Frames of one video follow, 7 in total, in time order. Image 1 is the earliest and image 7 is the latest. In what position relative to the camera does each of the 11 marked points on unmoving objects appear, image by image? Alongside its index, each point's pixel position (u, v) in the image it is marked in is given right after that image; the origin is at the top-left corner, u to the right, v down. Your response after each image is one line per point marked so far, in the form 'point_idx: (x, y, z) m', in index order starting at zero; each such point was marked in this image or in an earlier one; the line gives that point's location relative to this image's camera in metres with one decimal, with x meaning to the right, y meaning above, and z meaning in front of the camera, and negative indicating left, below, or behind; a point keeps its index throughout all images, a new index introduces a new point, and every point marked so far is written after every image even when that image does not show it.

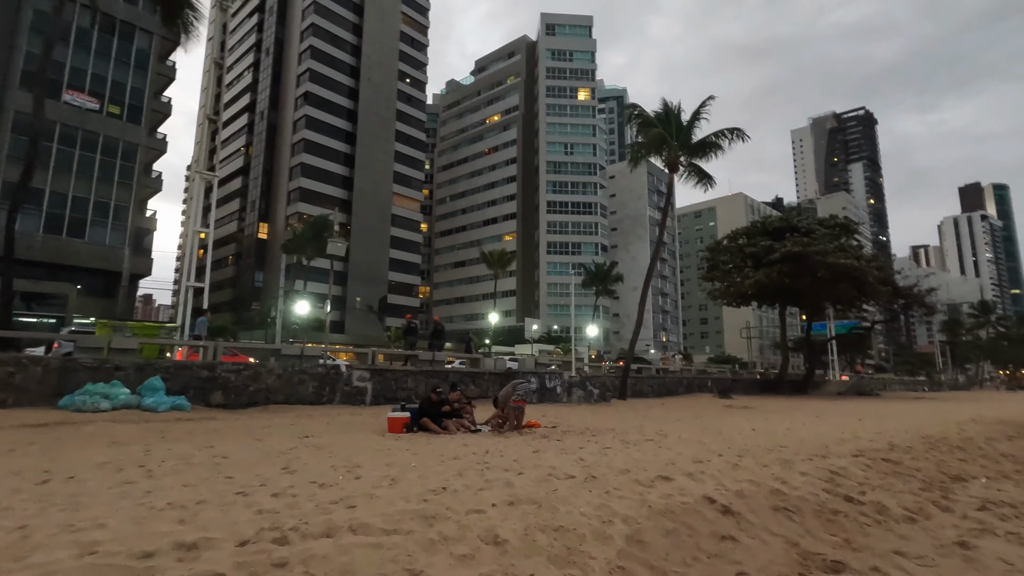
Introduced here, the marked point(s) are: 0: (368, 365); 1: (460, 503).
0: (-3.3, -1.8, +13.3) m
1: (-0.3, -1.3, +3.3) m
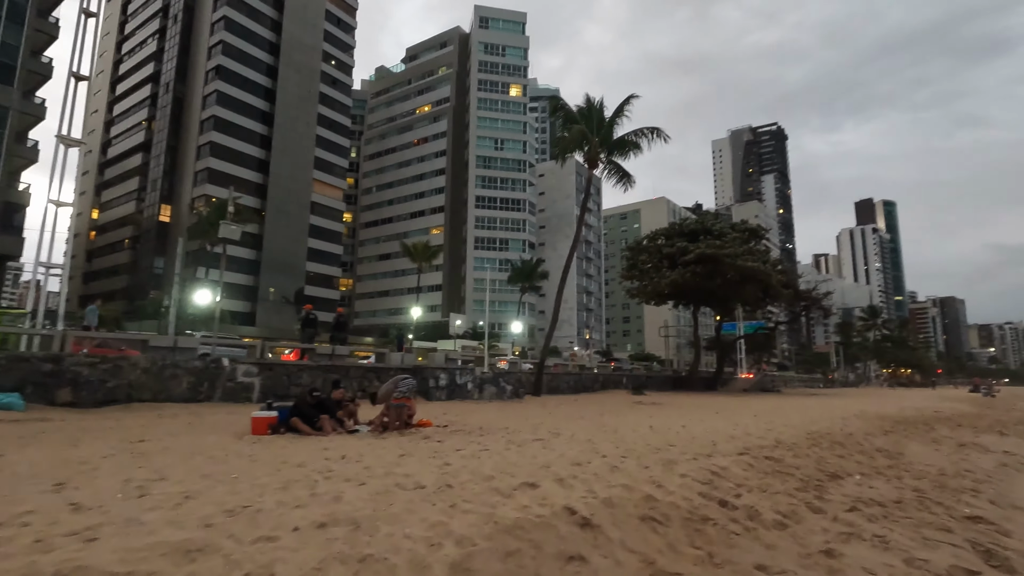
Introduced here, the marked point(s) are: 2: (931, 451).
0: (-5.5, -1.5, +12.2) m
1: (-1.2, -1.1, +2.7) m
2: (+7.0, -2.7, +9.6) m
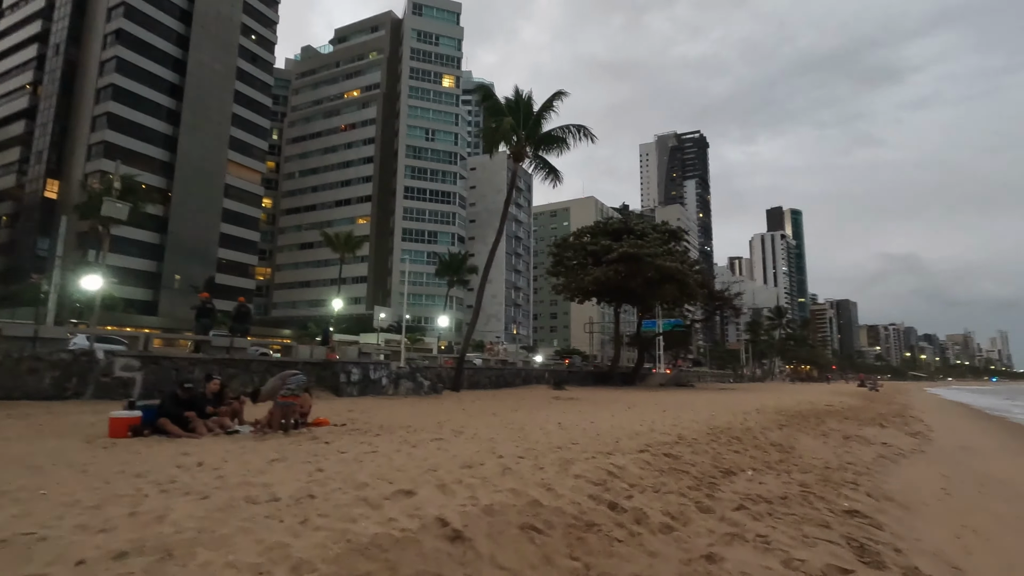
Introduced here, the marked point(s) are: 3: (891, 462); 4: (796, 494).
0: (-7.3, -1.2, +11.1) m
1: (-1.9, -1.1, +2.2) m
2: (+5.4, -2.8, +10.1) m
3: (+6.3, -2.9, +9.6) m
4: (+2.9, -2.1, +5.8) m
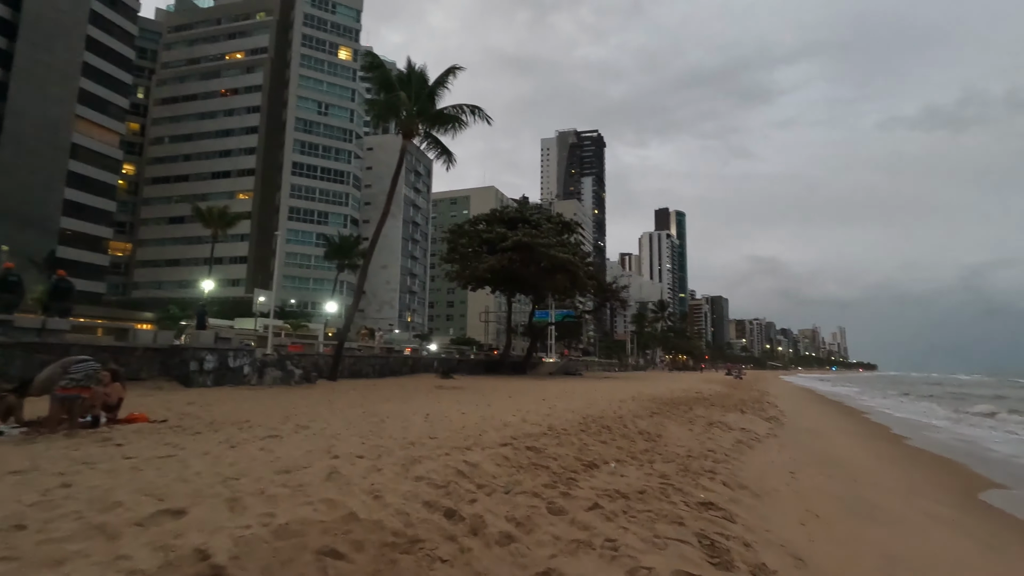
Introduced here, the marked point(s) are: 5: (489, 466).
0: (-9.5, -0.7, +9.0) m
1: (-2.6, -0.9, +1.2) m
2: (+3.1, -2.6, +10.3) m
3: (+4.1, -2.8, +9.9) m
4: (+1.4, -2.0, +5.6) m
5: (-0.2, -1.6, +5.1) m
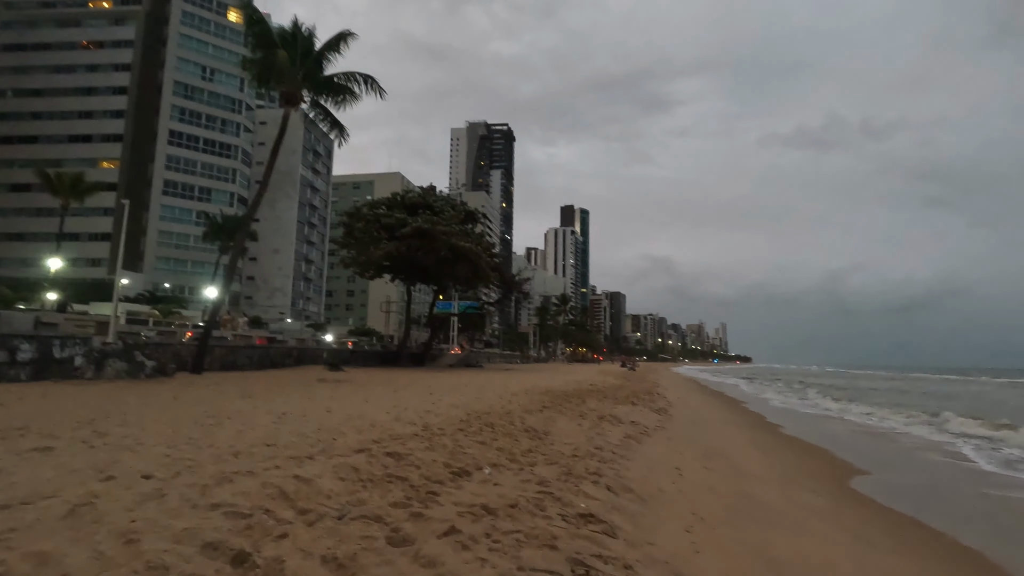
0: (-11.1, -0.2, +6.4) m
1: (-3.0, -0.7, -0.2) m
2: (+1.1, -2.4, +9.8) m
3: (+2.1, -2.6, +9.6) m
4: (+0.1, -1.8, +4.9) m
5: (-1.3, -1.4, +4.1) m
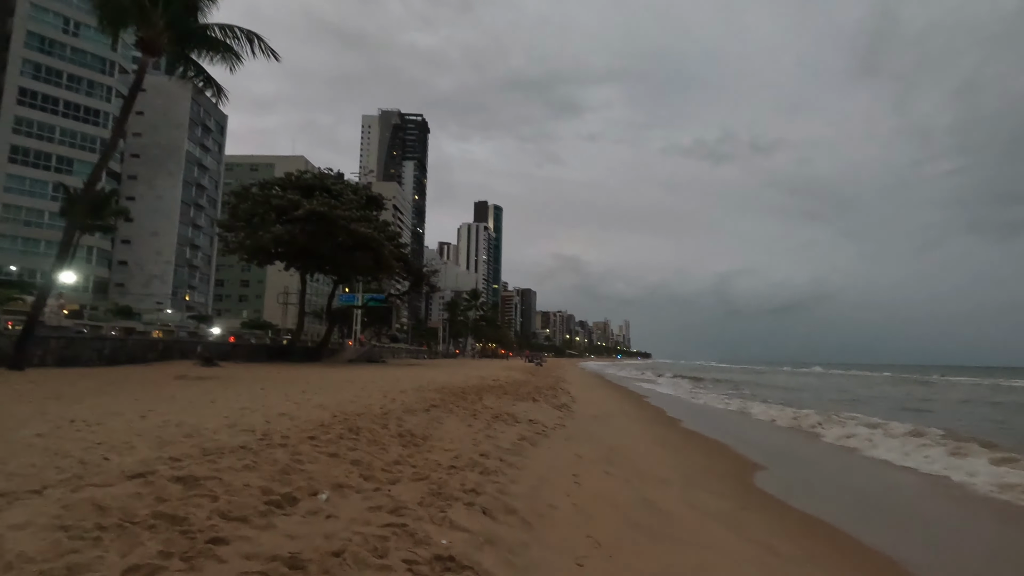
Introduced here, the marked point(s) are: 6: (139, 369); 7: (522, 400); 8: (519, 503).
0: (-12.2, +0.3, +3.4) m
1: (-3.2, -0.4, -1.9) m
2: (-0.7, -2.1, +8.6) m
3: (+0.3, -2.4, +8.5) m
4: (-0.9, -1.6, +3.6) m
5: (-2.2, -1.1, +2.6) m
6: (-10.6, -2.3, +16.1) m
7: (+0.3, -2.9, +14.7) m
8: (+0.1, -2.0, +5.2) m
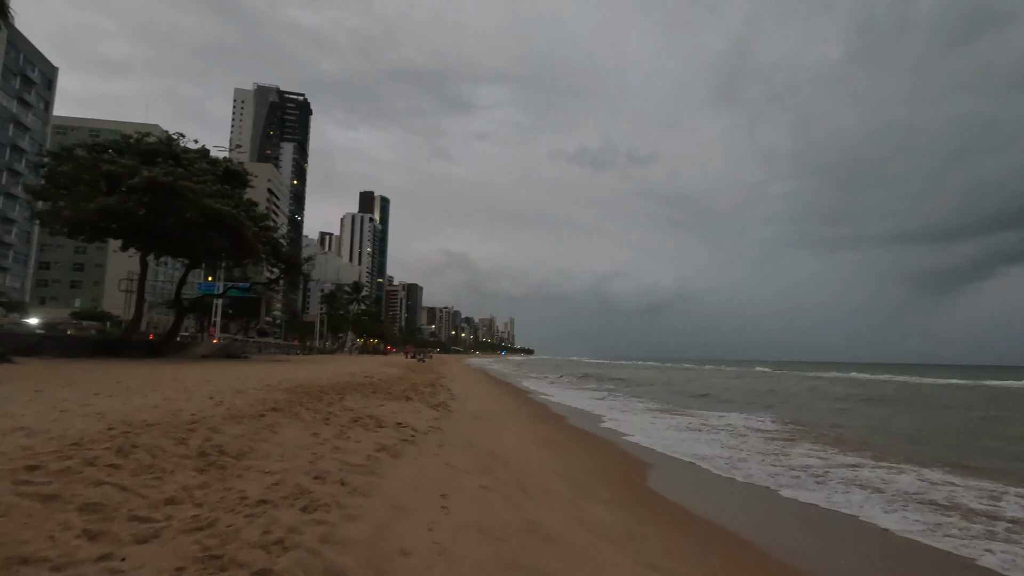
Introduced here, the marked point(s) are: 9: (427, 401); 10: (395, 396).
0: (-12.6, +0.9, -0.7) m
1: (-2.8, -0.1, -4.1) m
2: (-2.5, -1.8, +6.7) m
3: (-1.4, -2.0, +6.9) m
4: (-1.6, -1.3, +1.8) m
5: (-2.7, -0.8, +0.6) m
6: (-13.7, -1.6, +12.1) m
7: (-2.7, -2.5, +12.9) m
8: (-1.0, -1.7, +3.6) m
9: (-2.1, -2.9, +14.5) m
10: (-2.8, -2.6, +13.8) m
